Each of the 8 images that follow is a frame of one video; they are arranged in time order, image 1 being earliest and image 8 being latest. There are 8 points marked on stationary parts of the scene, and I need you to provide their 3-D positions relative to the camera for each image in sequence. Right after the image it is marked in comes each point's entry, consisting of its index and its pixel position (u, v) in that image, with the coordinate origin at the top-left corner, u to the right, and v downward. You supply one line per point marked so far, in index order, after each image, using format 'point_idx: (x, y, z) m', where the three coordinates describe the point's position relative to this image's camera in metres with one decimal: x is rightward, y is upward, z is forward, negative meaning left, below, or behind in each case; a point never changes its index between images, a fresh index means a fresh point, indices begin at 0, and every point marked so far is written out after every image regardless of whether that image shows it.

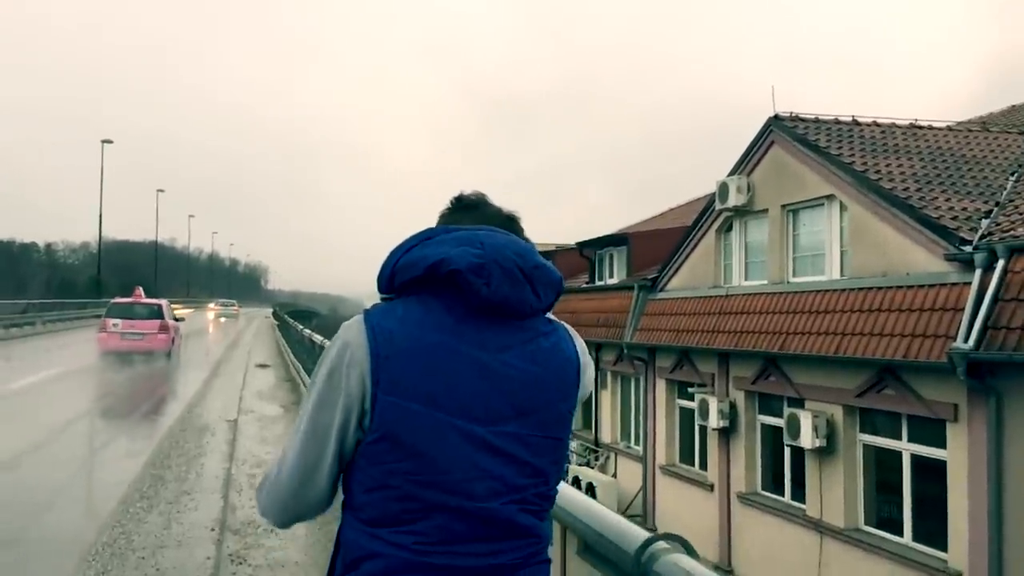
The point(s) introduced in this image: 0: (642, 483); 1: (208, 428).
0: (+2.8, -4.2, +19.1) m
1: (-4.0, -1.8, +11.7) m
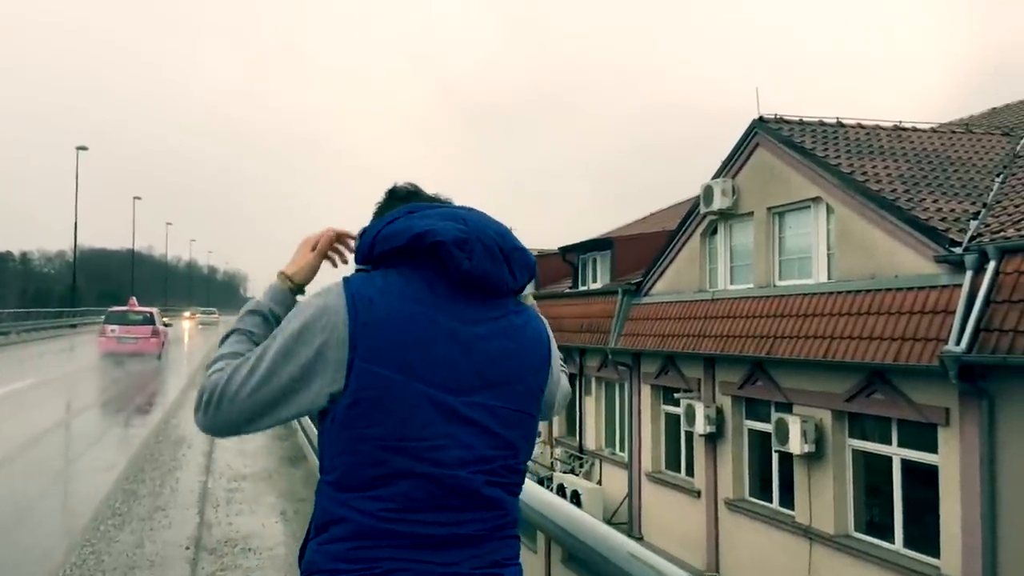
0: (+2.4, -4.3, +18.9) m
1: (-4.2, -1.9, +11.4) m
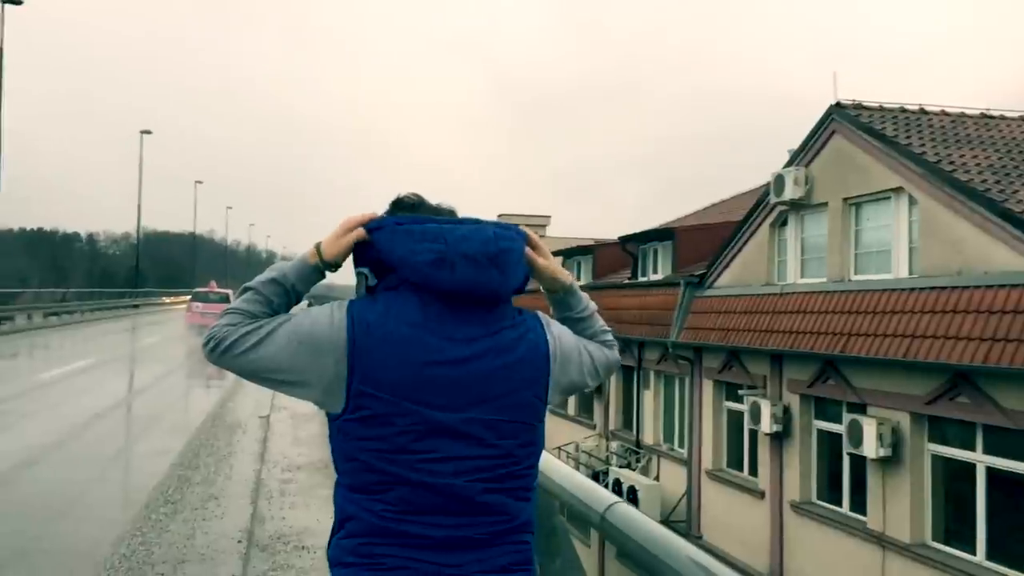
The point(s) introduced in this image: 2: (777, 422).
0: (+3.6, -4.1, +18.4) m
1: (-3.4, -1.7, +11.2) m
2: (+4.4, -2.2, +14.9) m
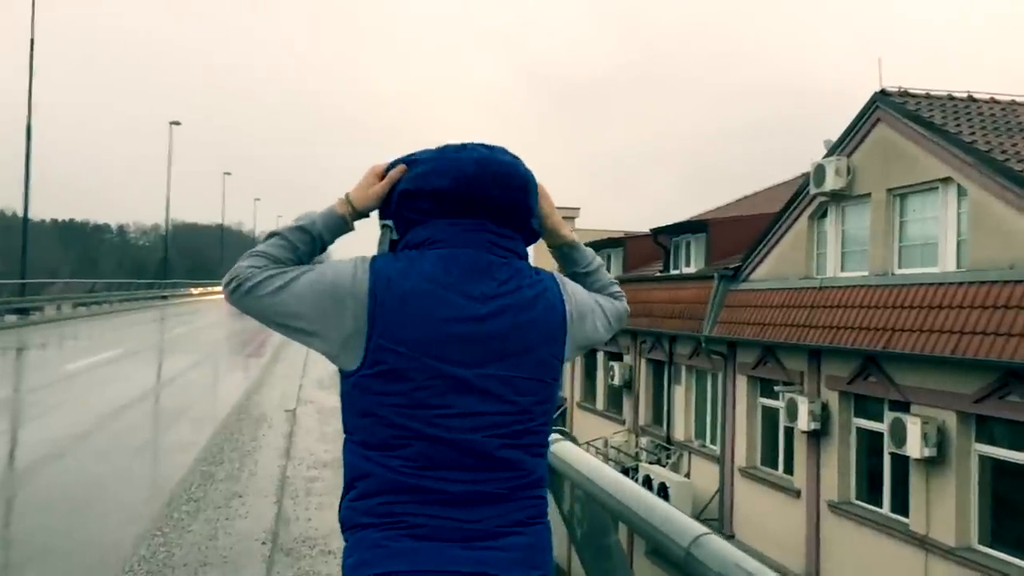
0: (+4.1, -3.9, +18.0) m
1: (-3.0, -1.6, +11.0) m
2: (+4.9, -2.1, +14.5) m
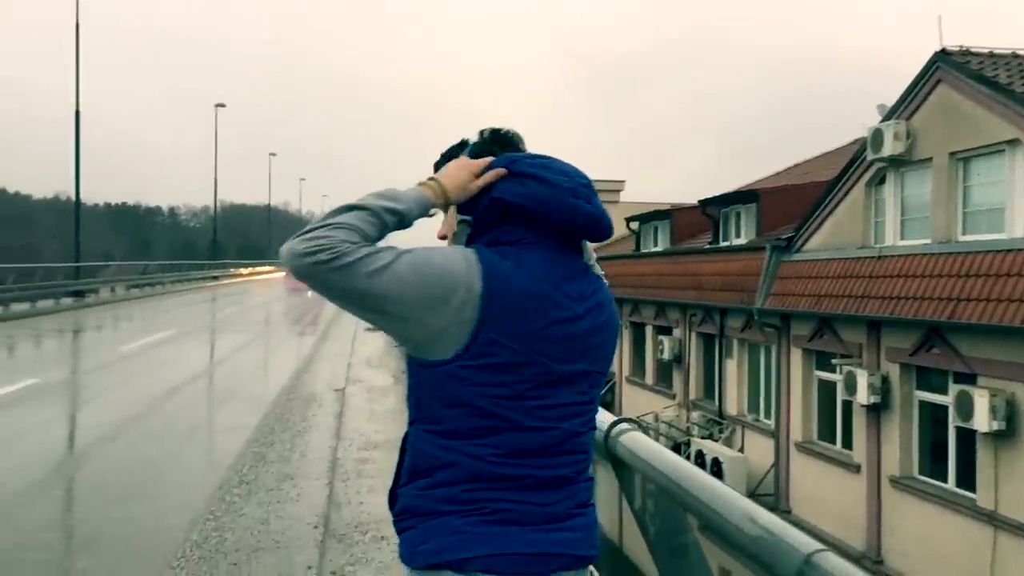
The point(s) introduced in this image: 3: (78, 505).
0: (+5.1, -3.4, +17.6) m
1: (-2.4, -1.4, +11.0) m
2: (+5.7, -1.7, +14.1) m
3: (-3.1, -1.5, +6.4) m
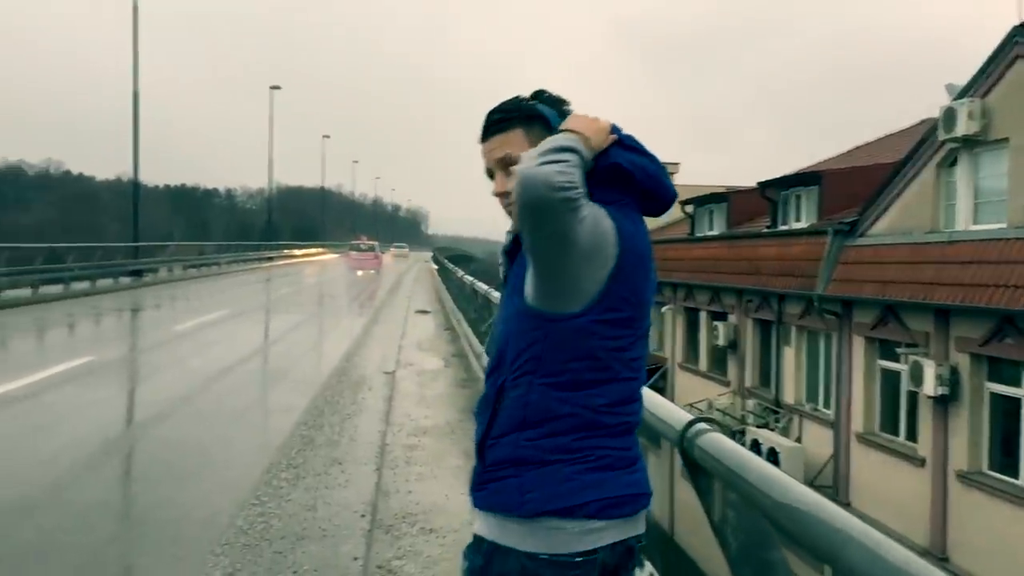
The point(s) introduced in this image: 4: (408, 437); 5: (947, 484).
0: (+6.1, -3.1, +17.1) m
1: (-1.8, -1.1, +10.9) m
2: (+6.5, -1.4, +13.5) m
3: (-2.8, -1.4, +6.4) m
4: (-0.9, -1.2, +7.3) m
5: (+6.6, -3.0, +13.7) m
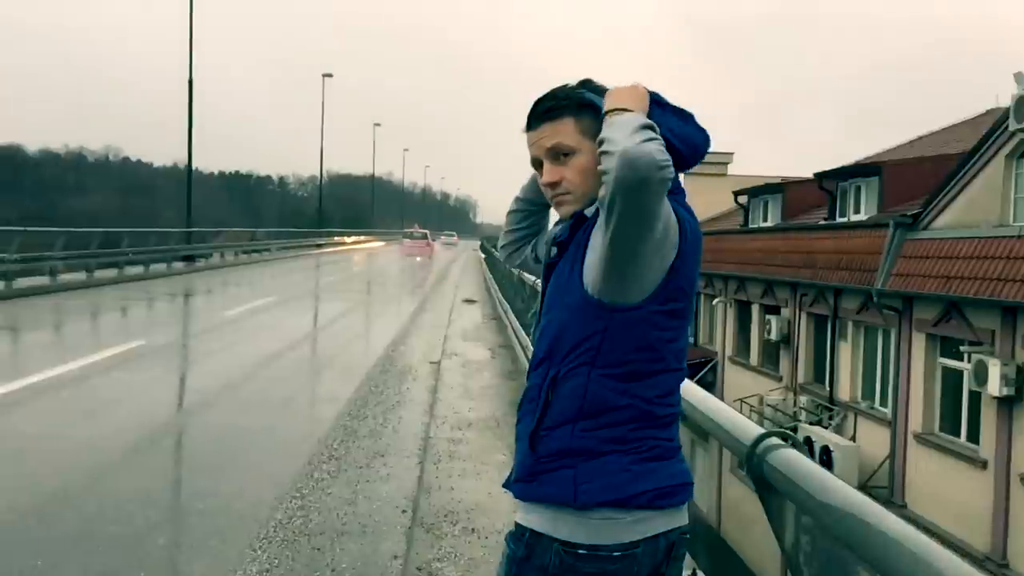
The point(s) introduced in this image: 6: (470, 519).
0: (+7.0, -3.0, +16.6) m
1: (-1.2, -1.0, +10.7) m
2: (+7.2, -1.4, +12.9) m
3: (-2.4, -1.3, +6.3) m
4: (-0.5, -1.1, +7.2) m
5: (+7.3, -2.9, +13.1) m
6: (-0.2, -1.3, +5.0) m
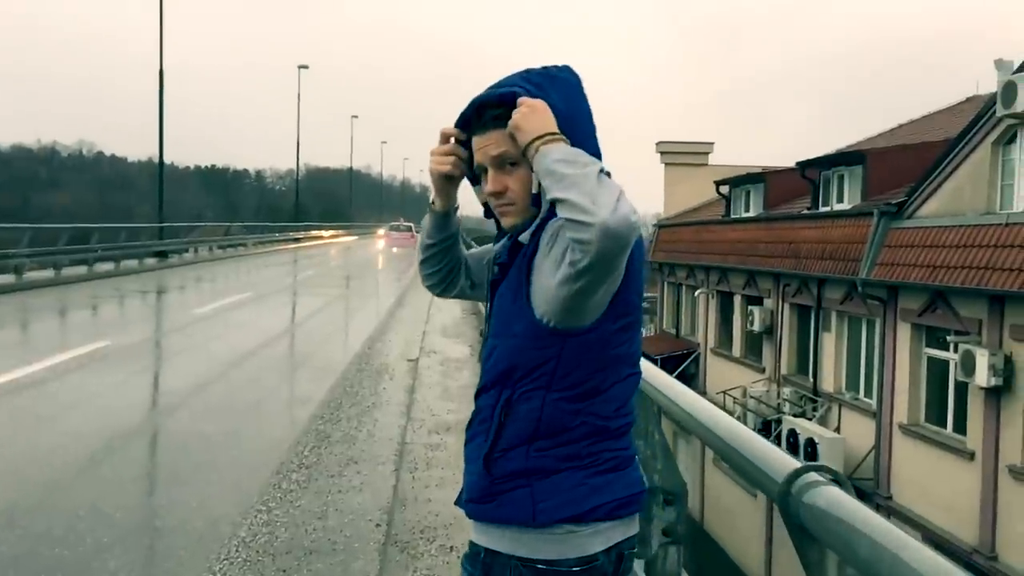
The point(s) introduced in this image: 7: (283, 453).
0: (+6.6, -2.8, +16.4) m
1: (-1.4, -0.9, +10.4) m
2: (+6.9, -1.2, +12.8) m
3: (-2.6, -1.3, +5.9) m
4: (-0.6, -1.1, +6.8) m
5: (+7.0, -2.8, +13.0) m
6: (-0.3, -1.3, +4.7) m
7: (-1.7, -1.2, +6.6) m
